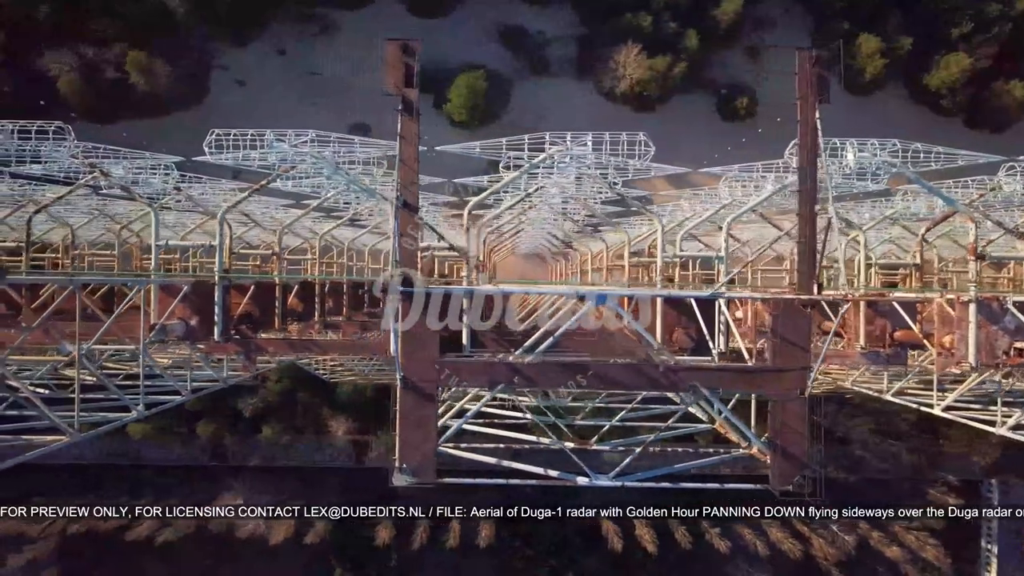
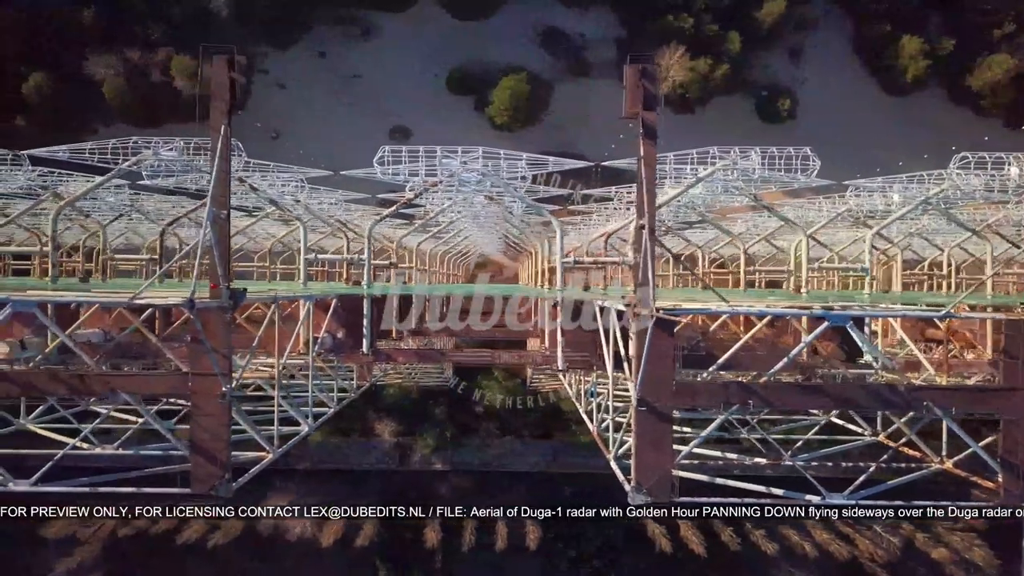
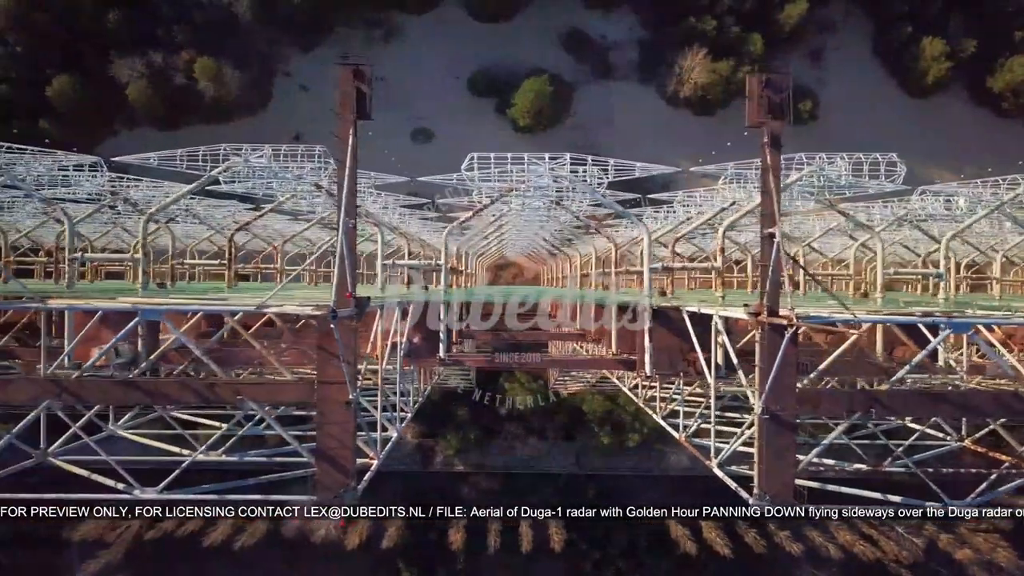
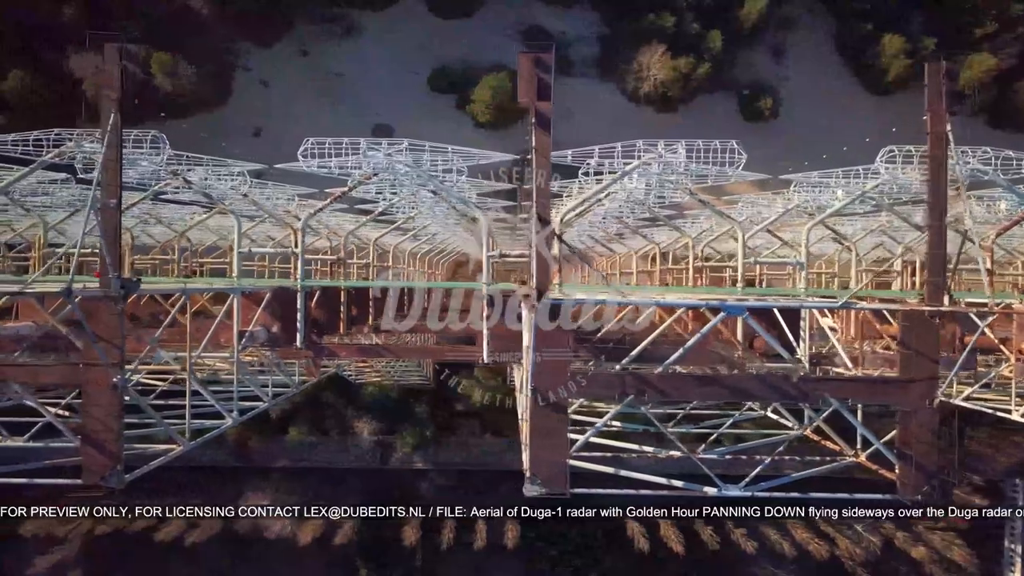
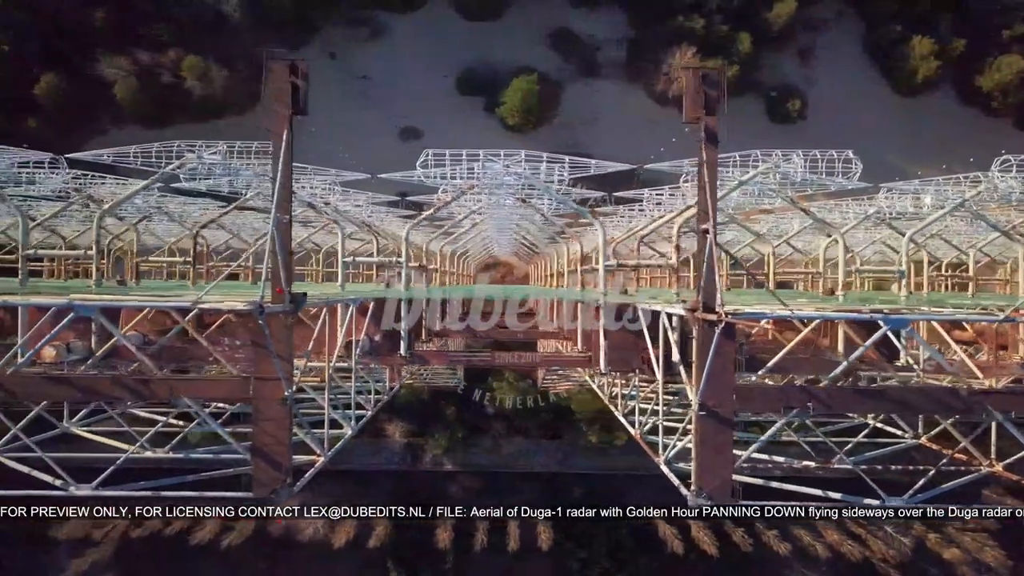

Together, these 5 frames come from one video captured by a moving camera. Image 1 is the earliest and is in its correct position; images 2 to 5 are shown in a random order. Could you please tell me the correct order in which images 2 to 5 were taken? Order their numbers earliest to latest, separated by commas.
4, 2, 5, 3
